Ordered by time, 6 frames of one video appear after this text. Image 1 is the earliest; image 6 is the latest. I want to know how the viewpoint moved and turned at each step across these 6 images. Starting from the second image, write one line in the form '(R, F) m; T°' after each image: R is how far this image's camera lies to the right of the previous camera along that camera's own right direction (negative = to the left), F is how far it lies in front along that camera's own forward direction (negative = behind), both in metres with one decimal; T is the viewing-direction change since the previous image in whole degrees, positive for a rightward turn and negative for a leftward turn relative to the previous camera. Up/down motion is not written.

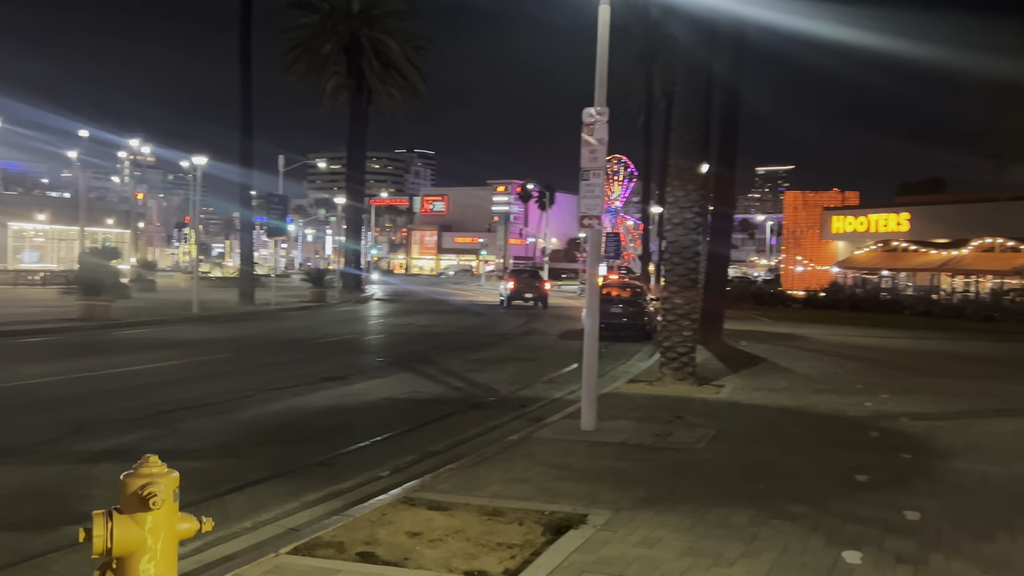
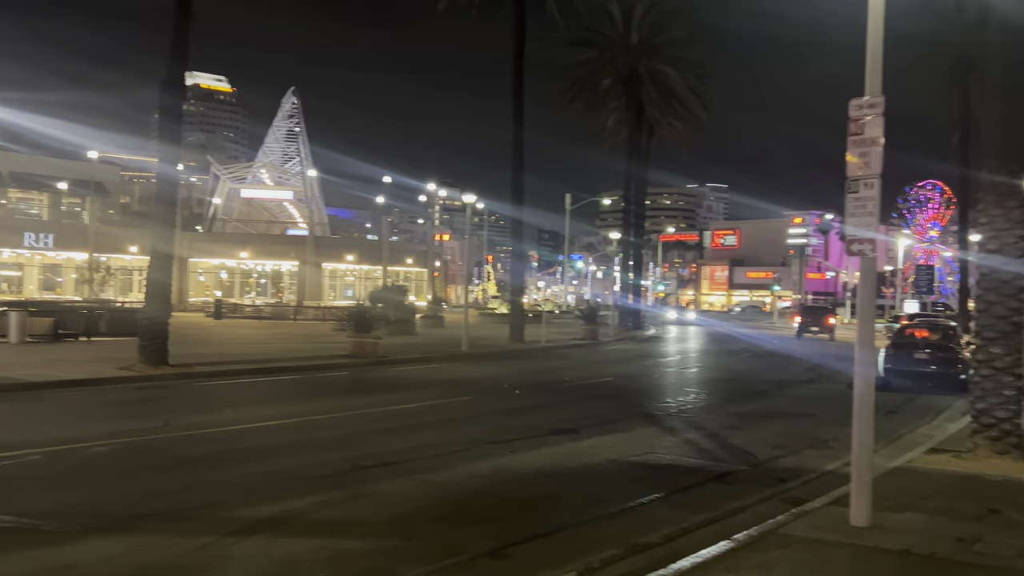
(+0.4, +1.8) m; -18°
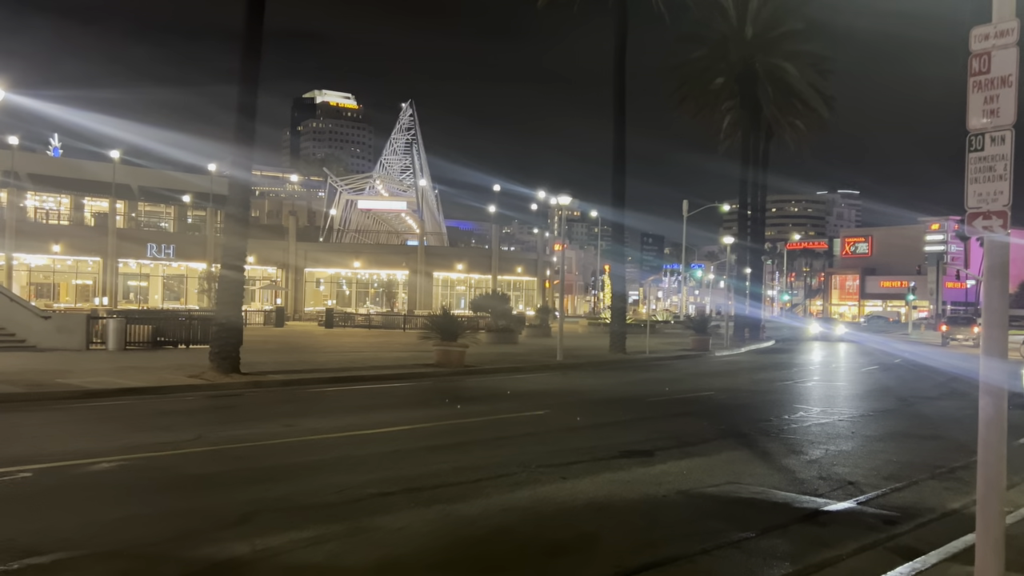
(+0.7, +1.5) m; -7°
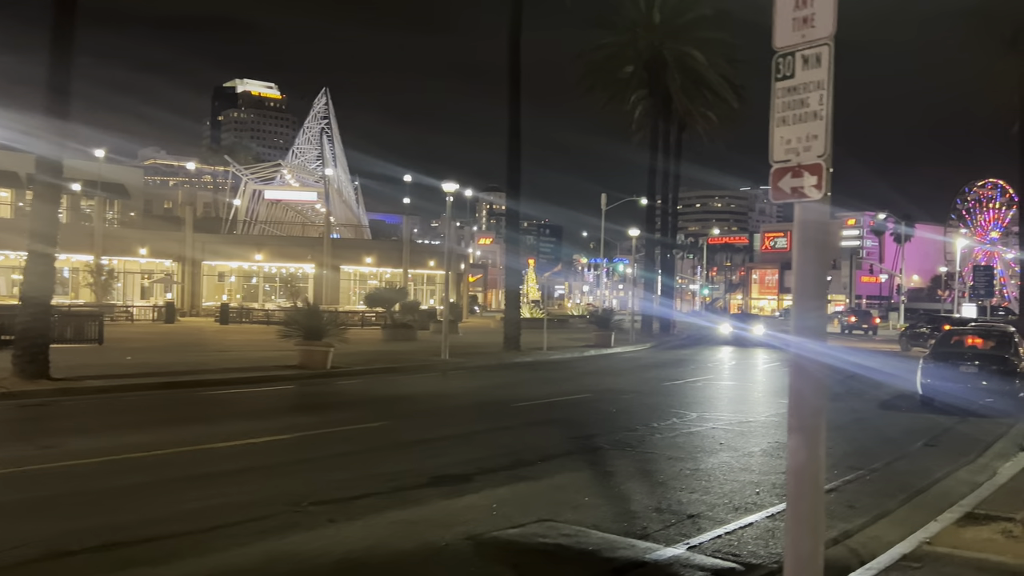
(+1.3, +1.8) m; +4°
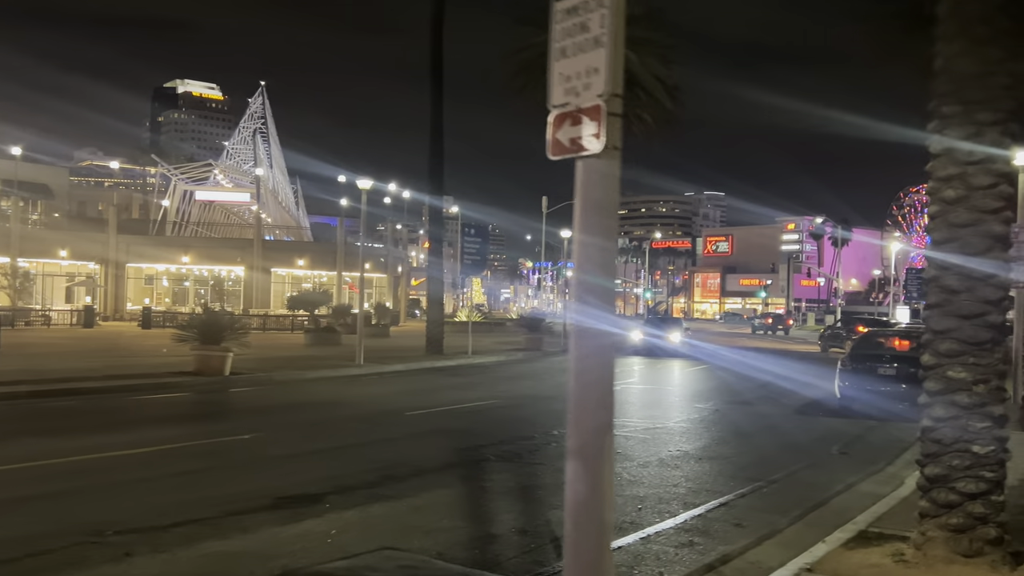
(+0.8, +0.9) m; +3°
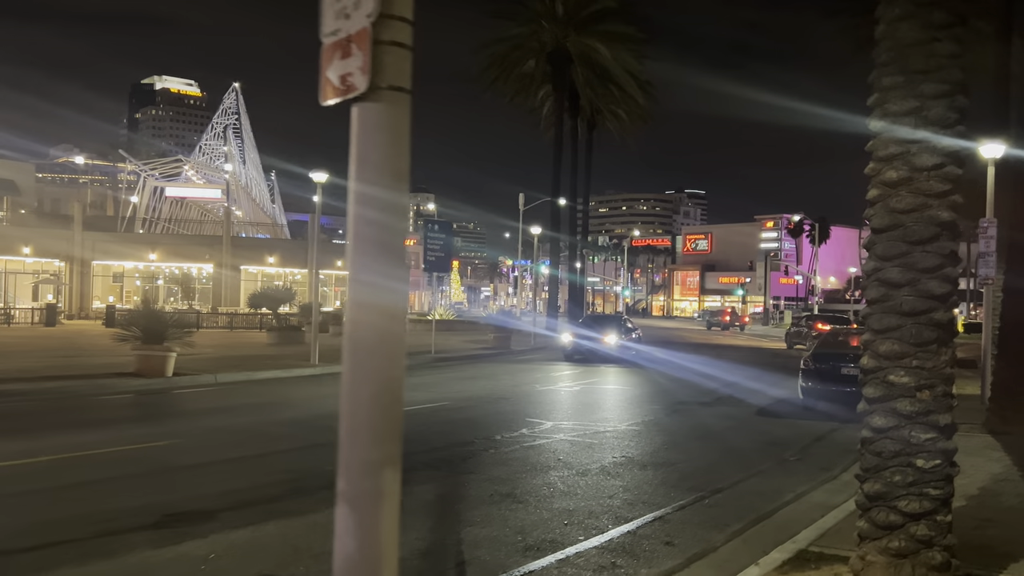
(+0.5, +0.7) m; +1°
